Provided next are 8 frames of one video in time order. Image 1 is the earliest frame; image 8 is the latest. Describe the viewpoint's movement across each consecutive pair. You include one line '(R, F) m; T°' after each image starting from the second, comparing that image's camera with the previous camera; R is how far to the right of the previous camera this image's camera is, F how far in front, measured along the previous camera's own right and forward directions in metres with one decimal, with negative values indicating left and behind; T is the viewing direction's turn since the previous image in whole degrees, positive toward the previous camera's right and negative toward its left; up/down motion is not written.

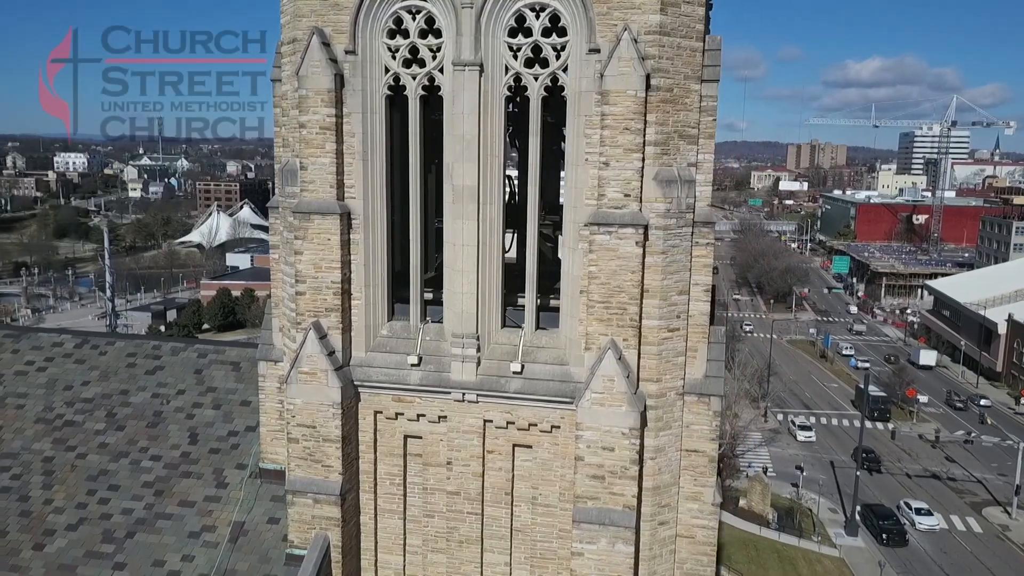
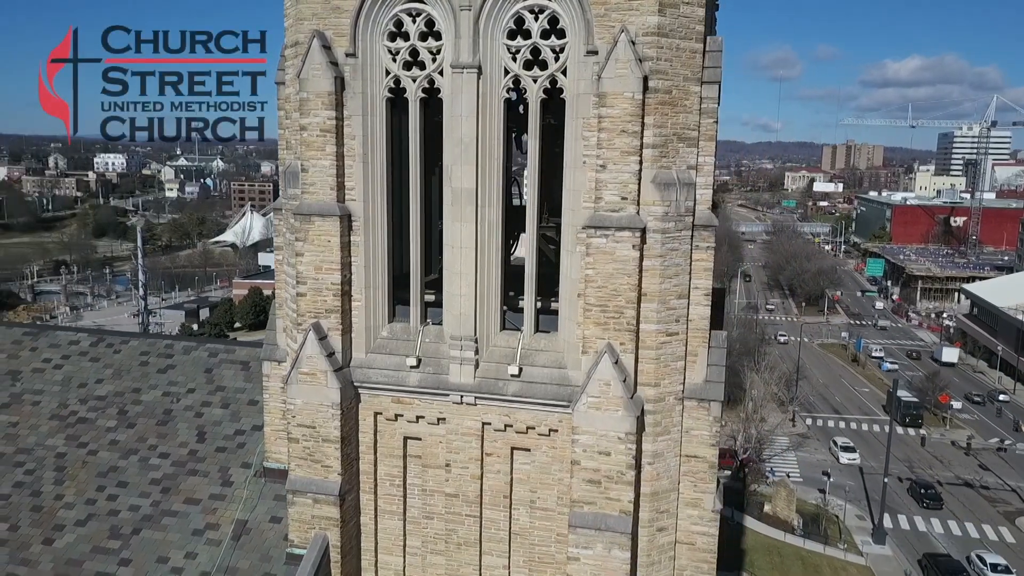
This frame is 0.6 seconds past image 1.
(+0.4, 0.0) m; -2°
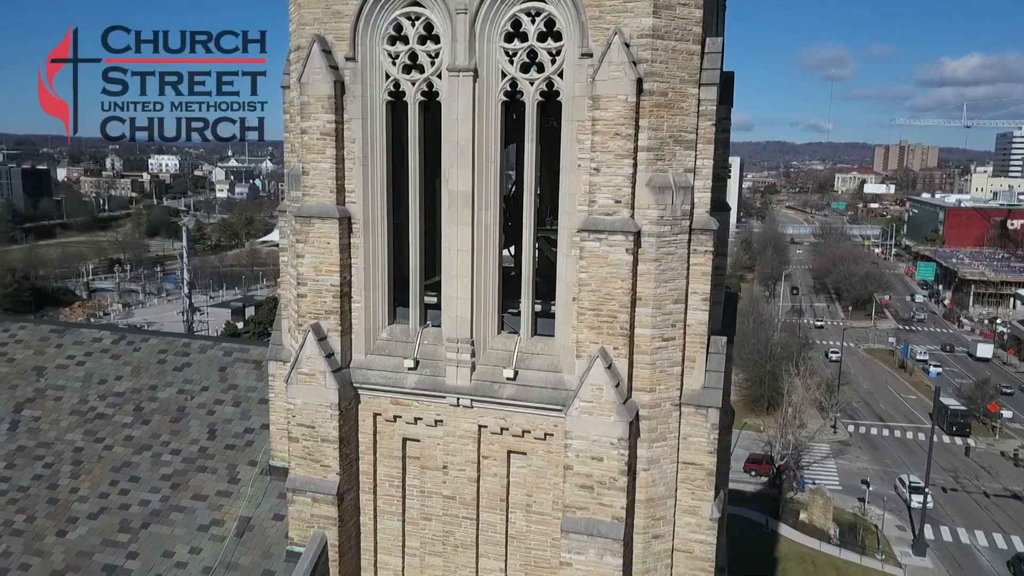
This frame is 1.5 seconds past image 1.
(+0.5, 0.0) m; -3°
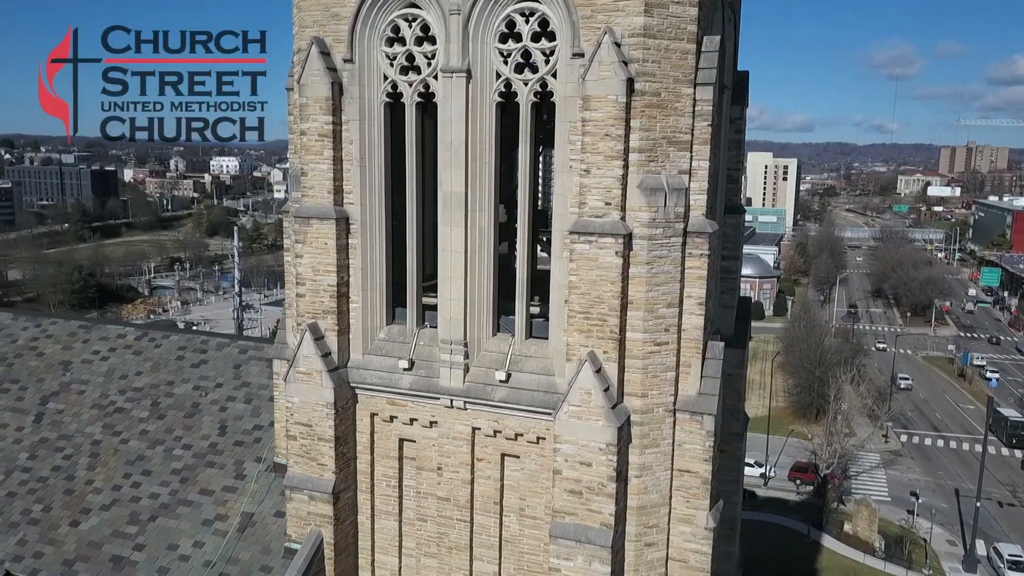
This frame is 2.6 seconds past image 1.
(+0.6, +0.1) m; -3°
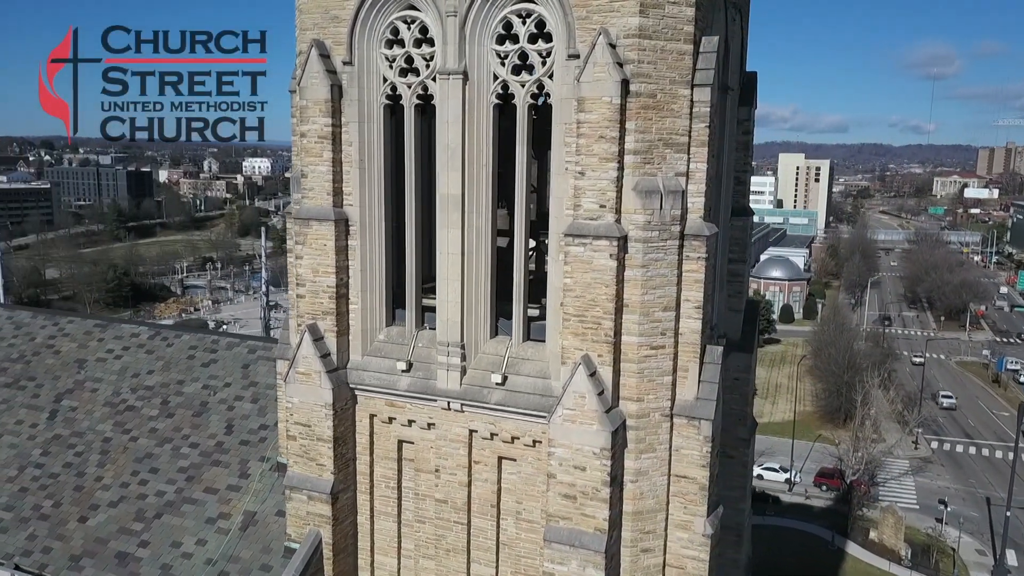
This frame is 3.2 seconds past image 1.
(+0.4, 0.0) m; -2°
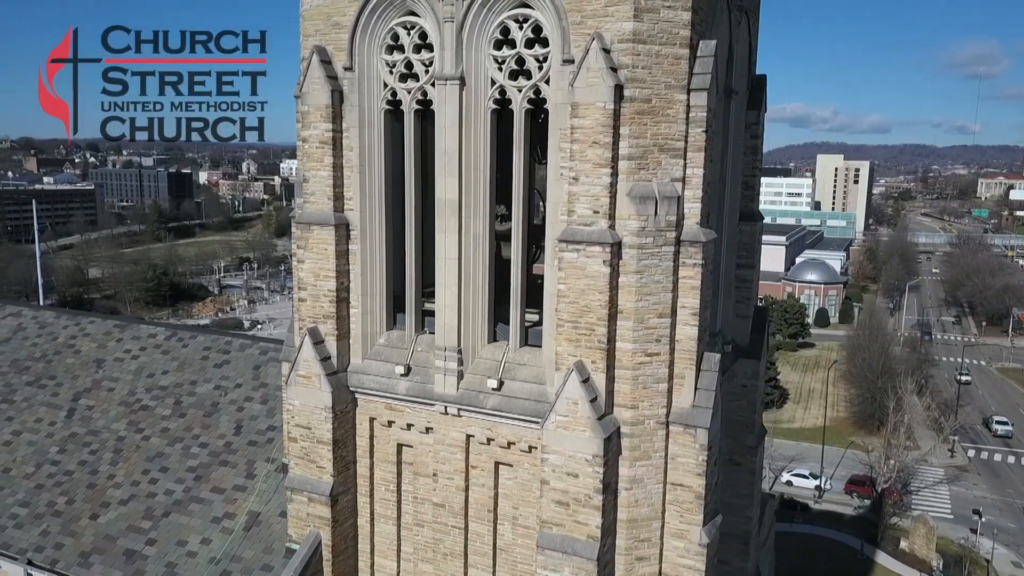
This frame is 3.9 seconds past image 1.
(+0.4, 0.0) m; -2°
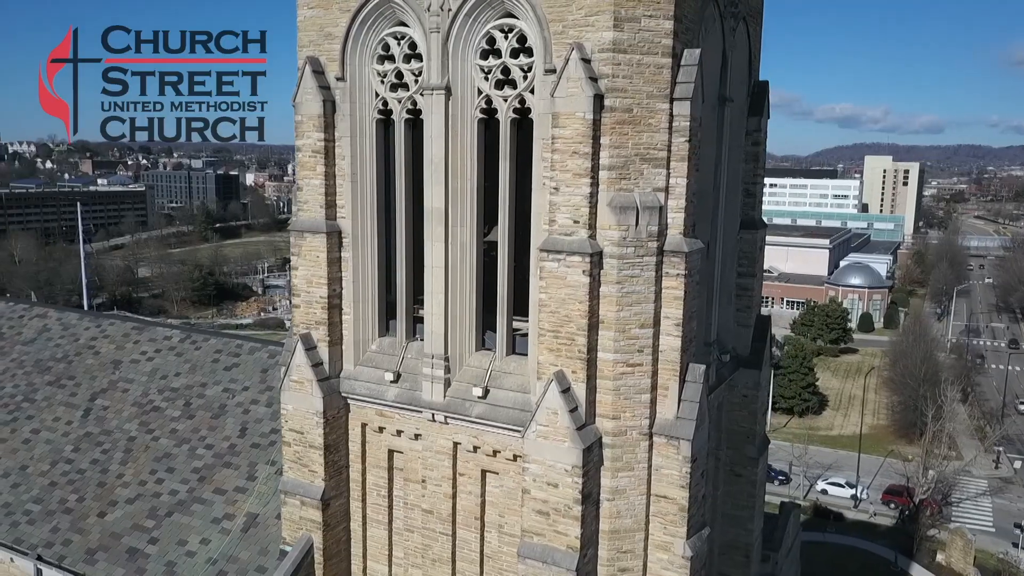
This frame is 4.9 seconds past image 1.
(+0.6, 0.0) m; -3°
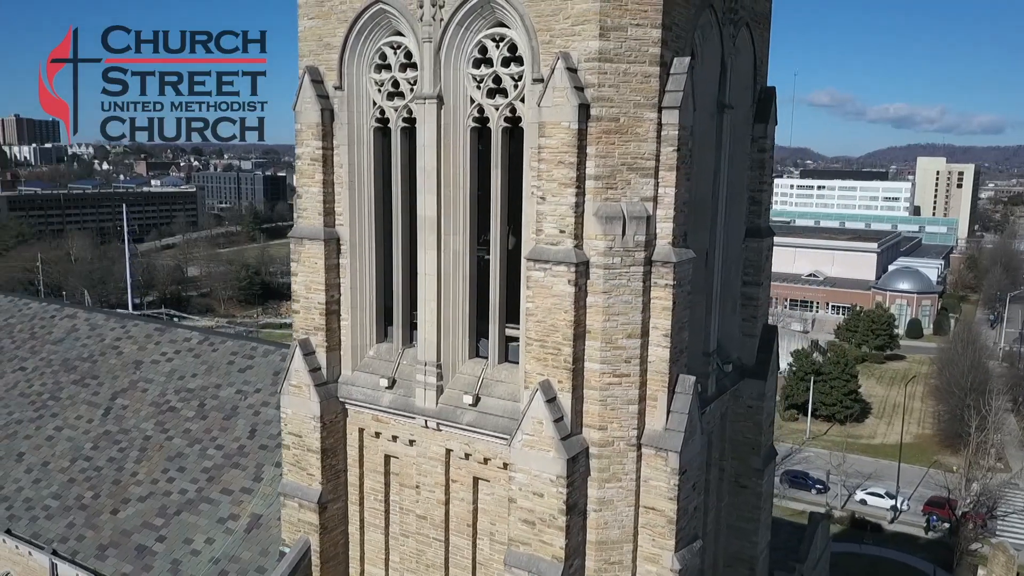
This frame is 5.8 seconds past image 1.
(+0.6, 0.0) m; -3°
